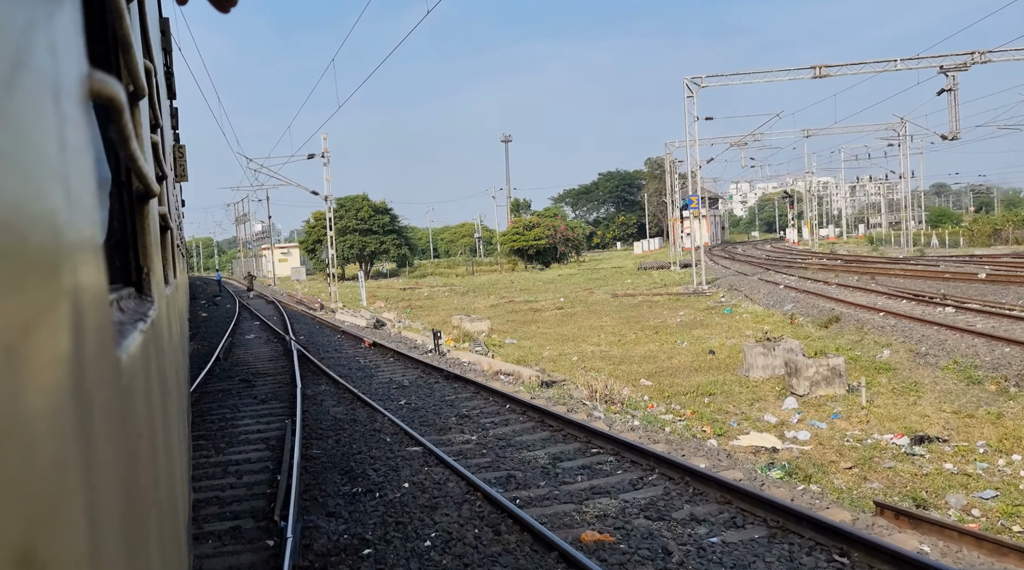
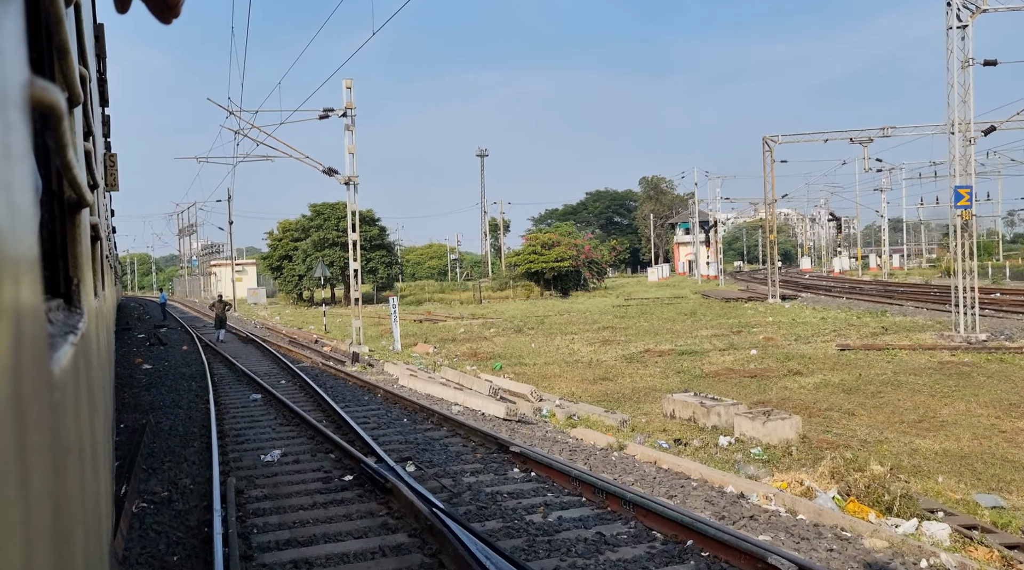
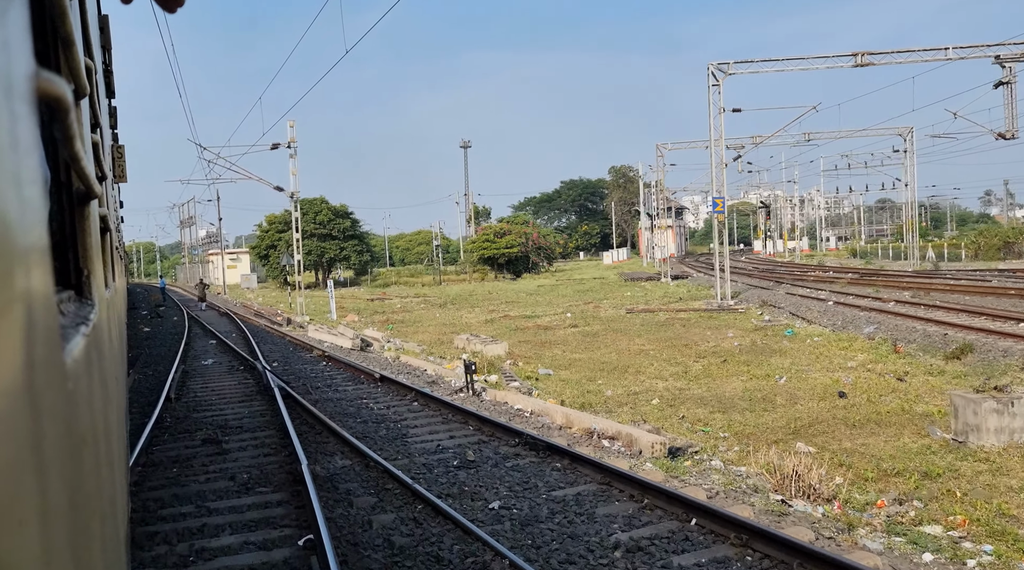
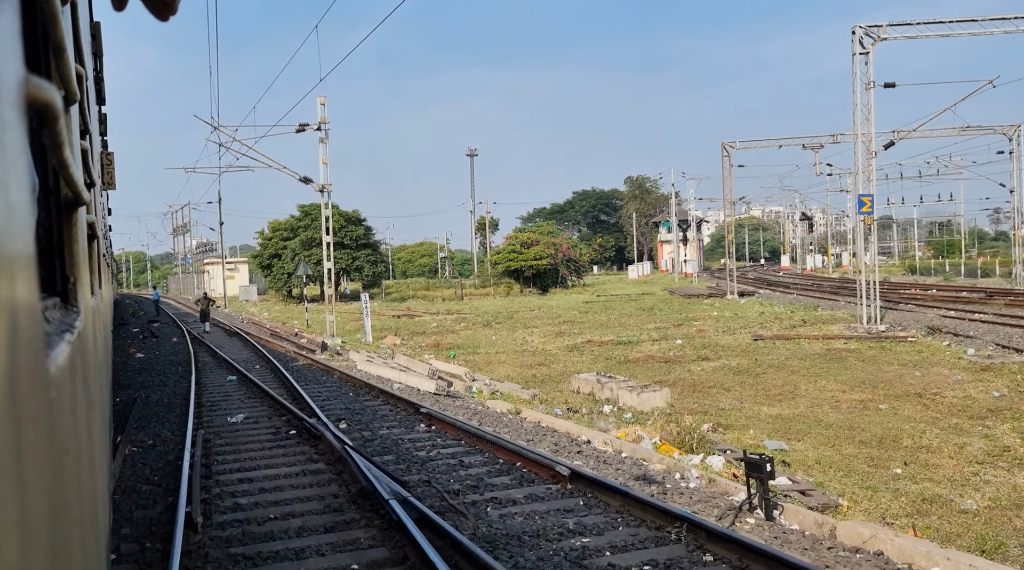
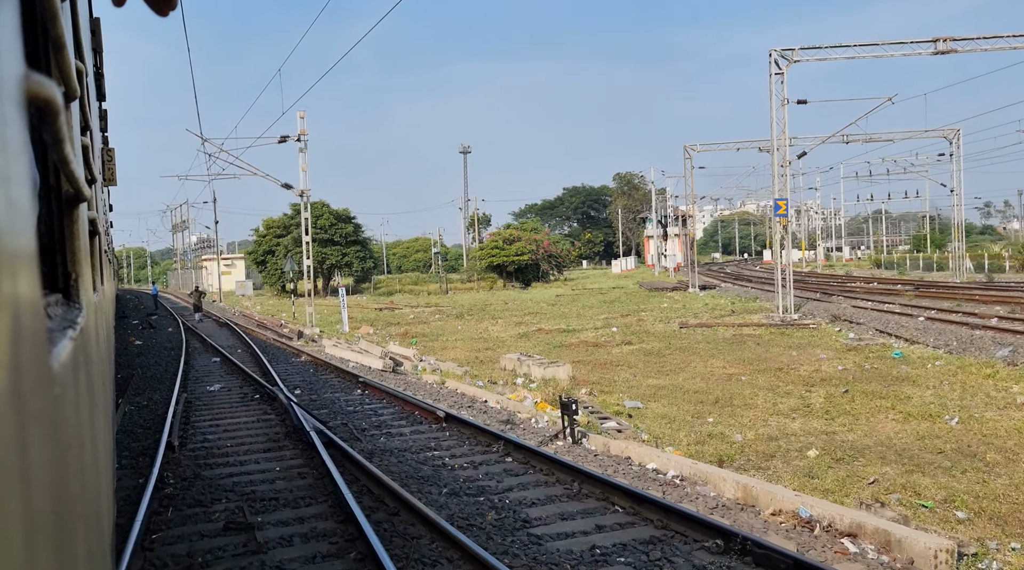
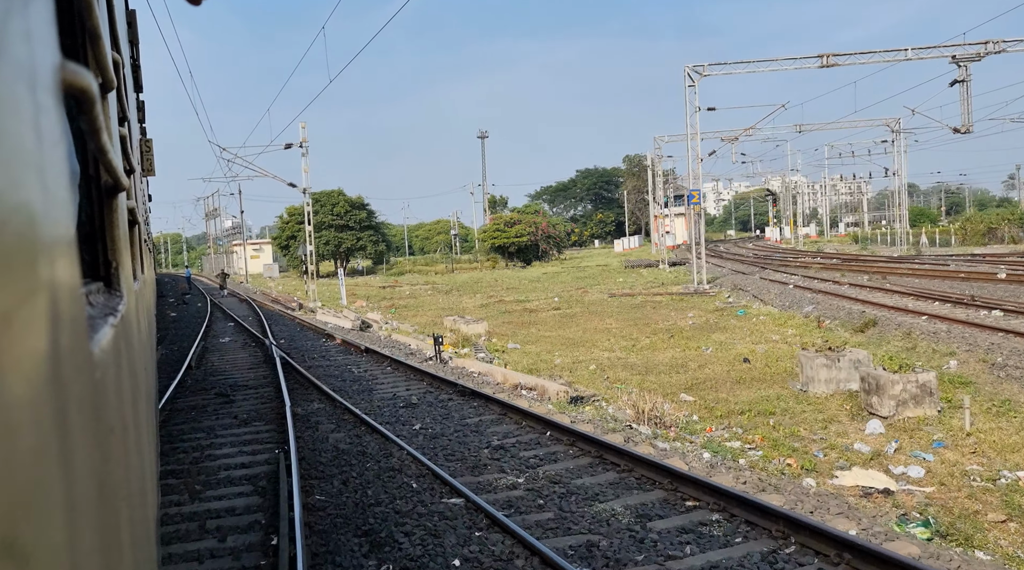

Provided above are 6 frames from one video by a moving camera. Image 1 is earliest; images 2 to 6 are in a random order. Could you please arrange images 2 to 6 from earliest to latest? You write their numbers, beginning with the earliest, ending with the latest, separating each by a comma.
6, 3, 5, 4, 2
